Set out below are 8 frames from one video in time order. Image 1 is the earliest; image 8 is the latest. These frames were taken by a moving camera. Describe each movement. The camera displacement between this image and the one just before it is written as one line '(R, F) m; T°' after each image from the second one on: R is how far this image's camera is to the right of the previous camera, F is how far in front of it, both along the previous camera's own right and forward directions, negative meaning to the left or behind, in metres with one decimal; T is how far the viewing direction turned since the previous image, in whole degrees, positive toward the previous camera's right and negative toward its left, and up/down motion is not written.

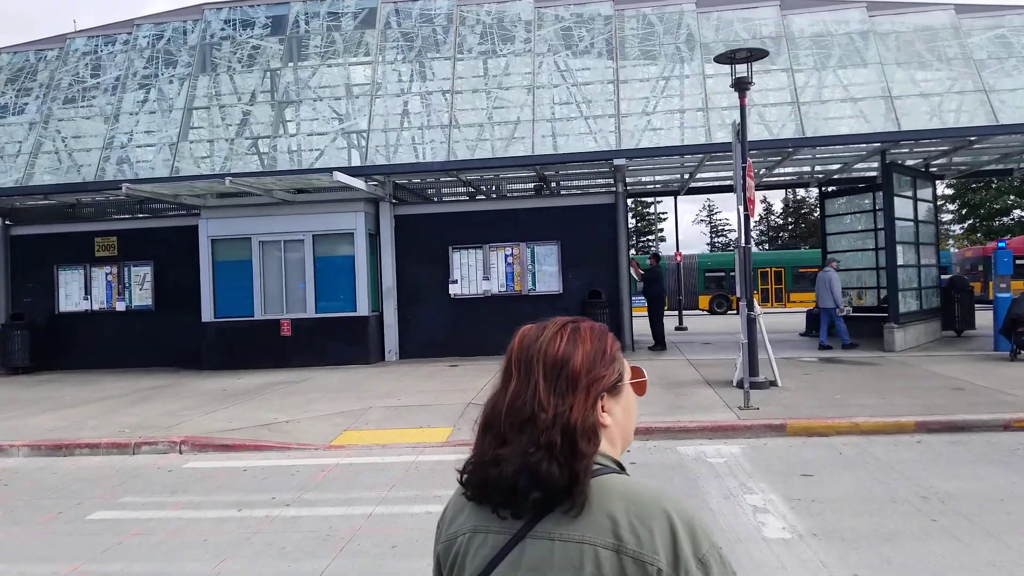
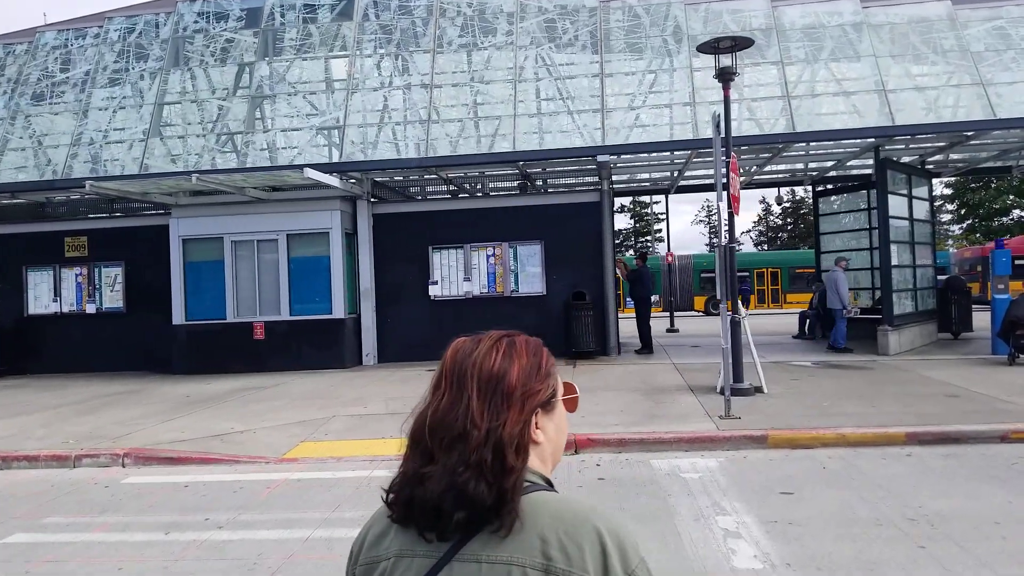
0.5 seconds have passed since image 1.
(+0.3, +0.5) m; 0°
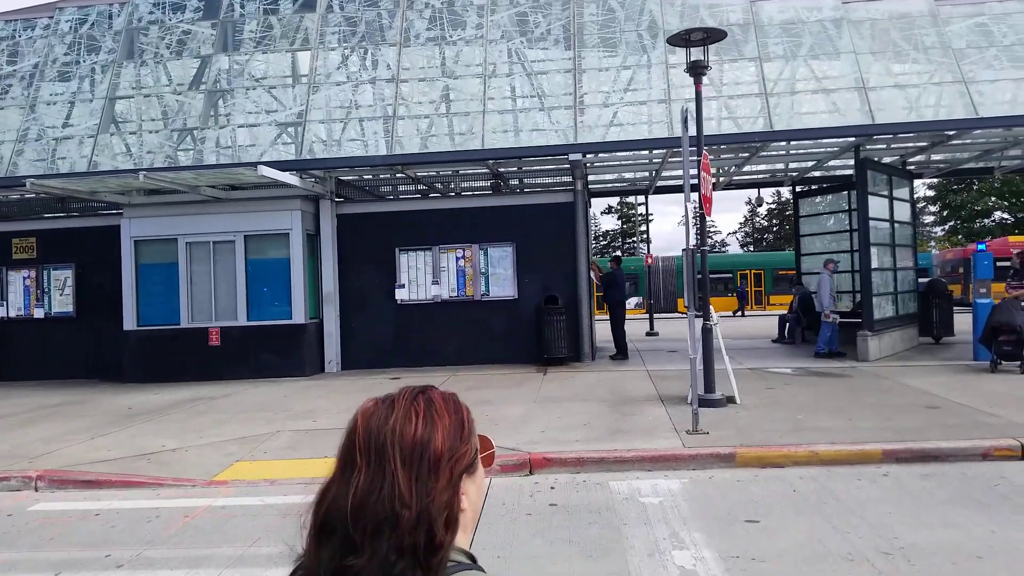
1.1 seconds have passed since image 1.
(+0.3, +0.5) m; +1°
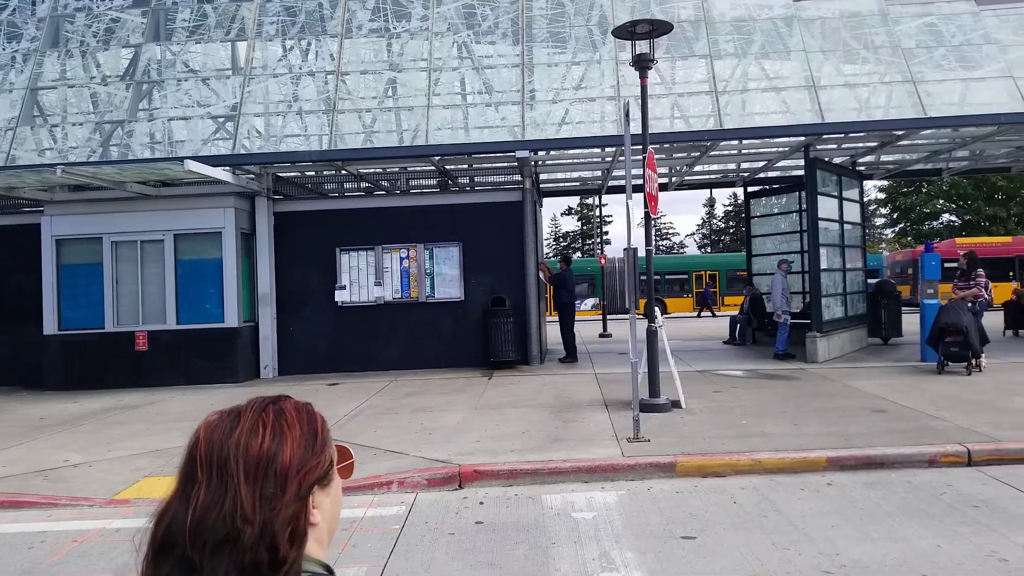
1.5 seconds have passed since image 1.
(+0.3, +0.4) m; +3°
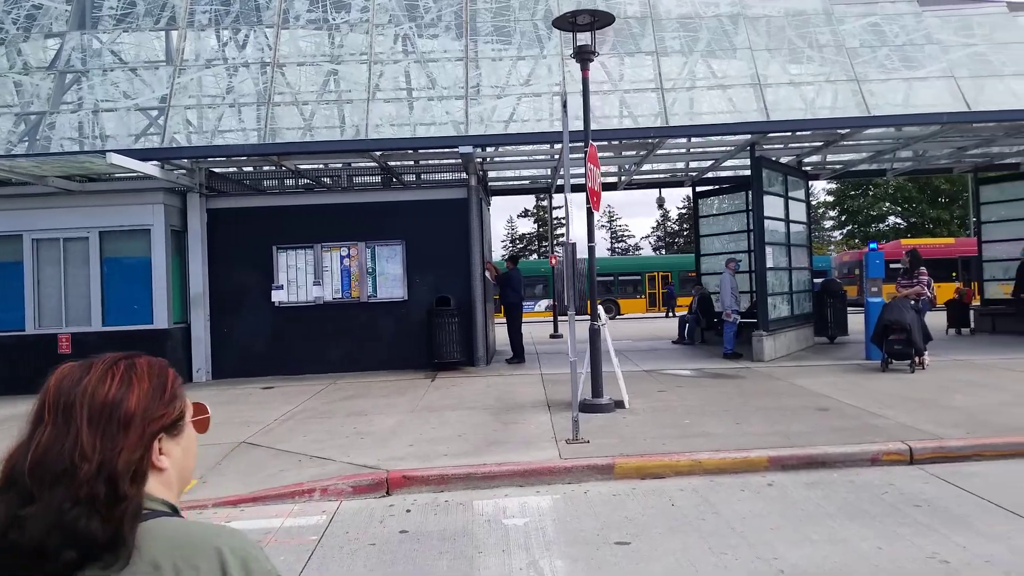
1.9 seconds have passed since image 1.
(+0.2, +0.3) m; +3°
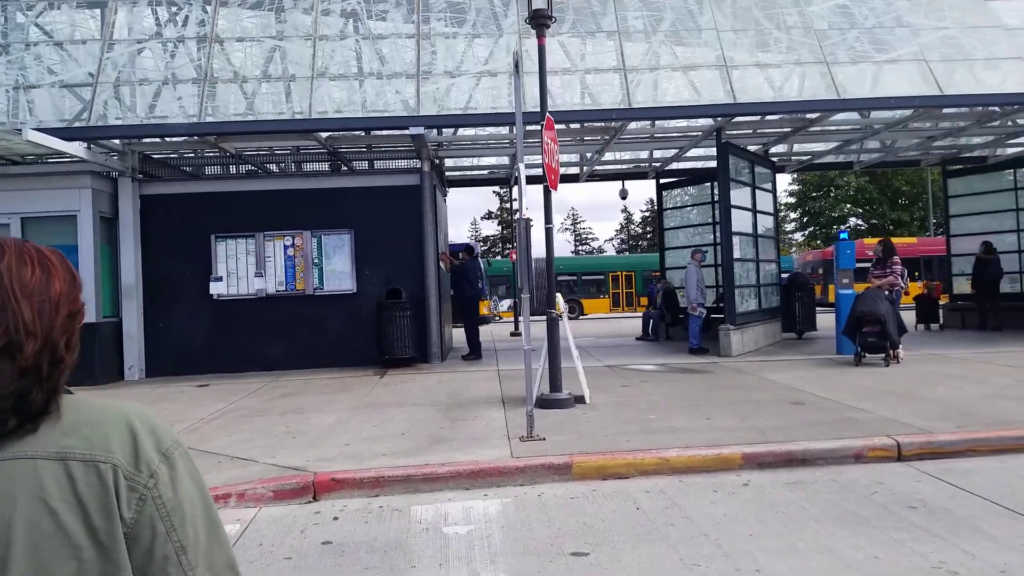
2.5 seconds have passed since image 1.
(+0.1, +0.7) m; +3°
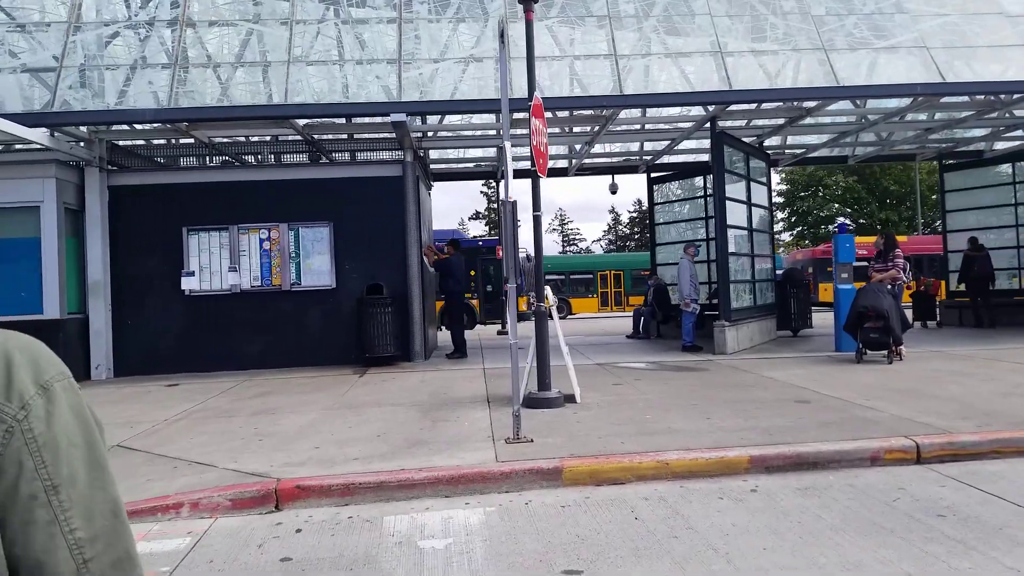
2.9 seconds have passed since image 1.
(0.0, +0.5) m; +1°
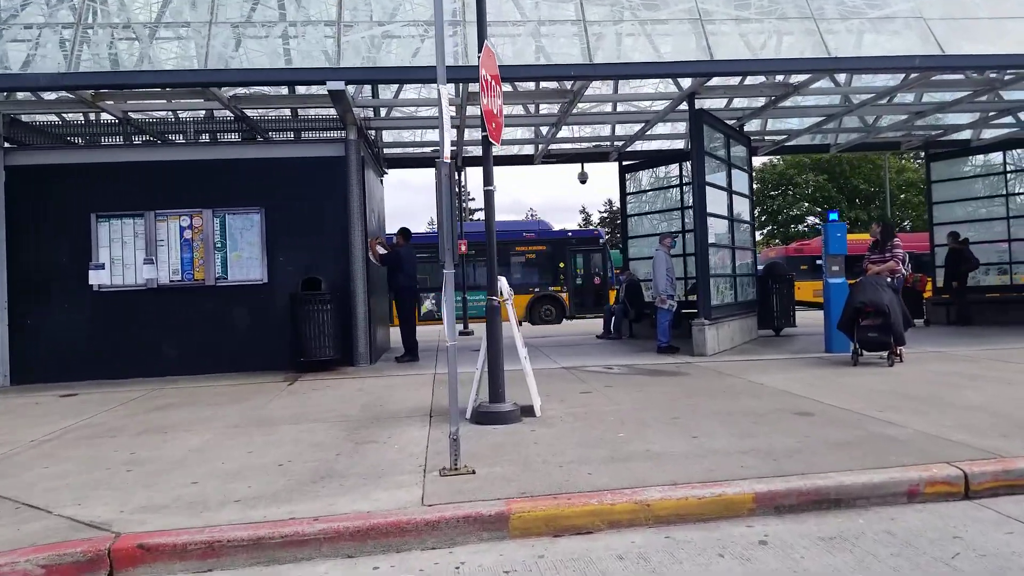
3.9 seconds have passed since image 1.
(+0.2, +1.3) m; +2°
